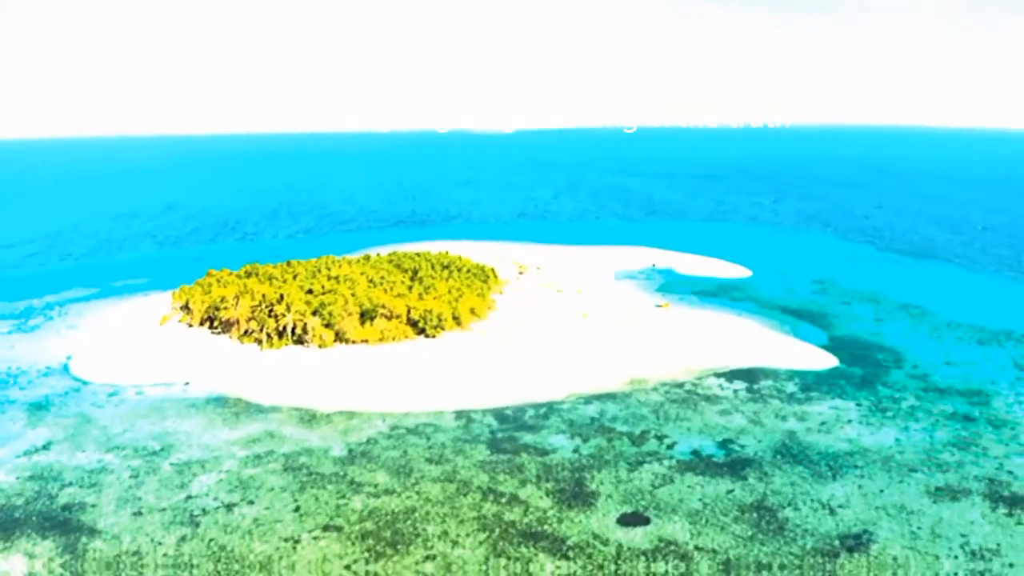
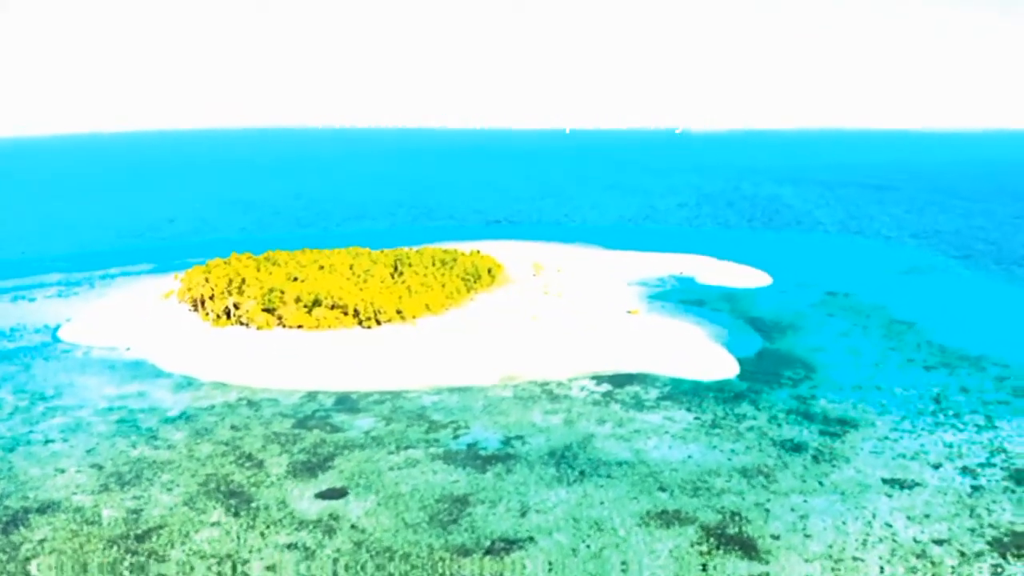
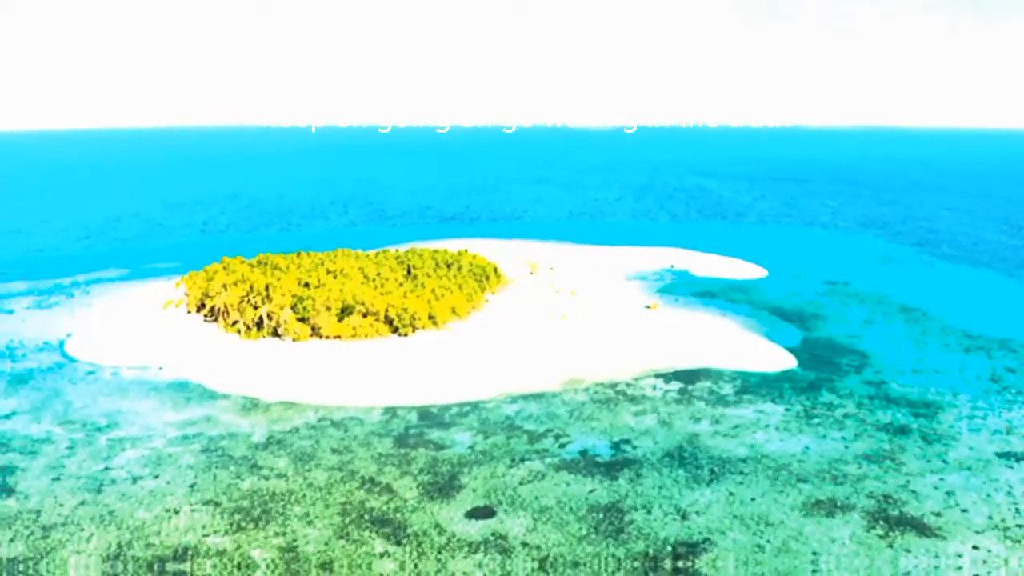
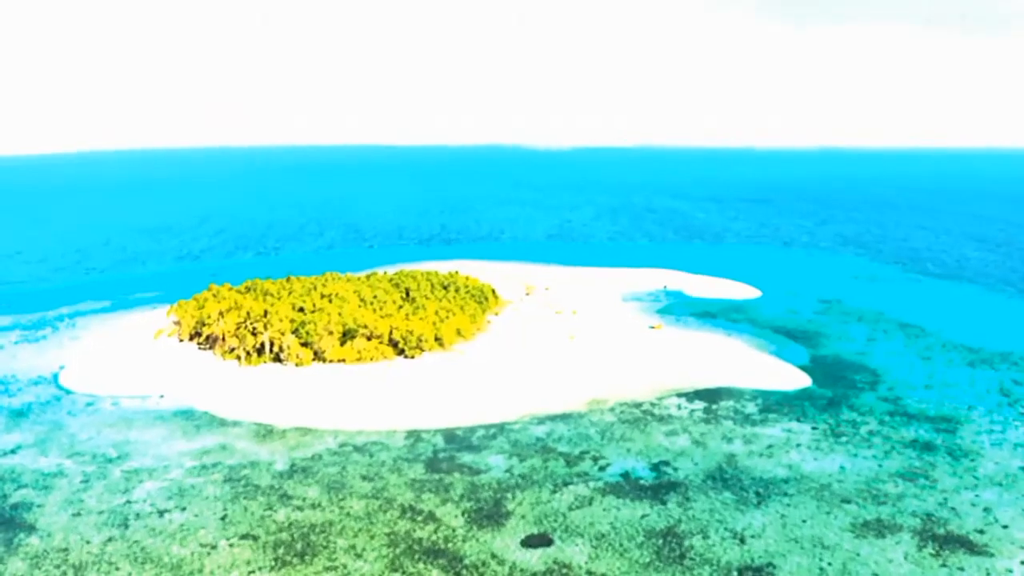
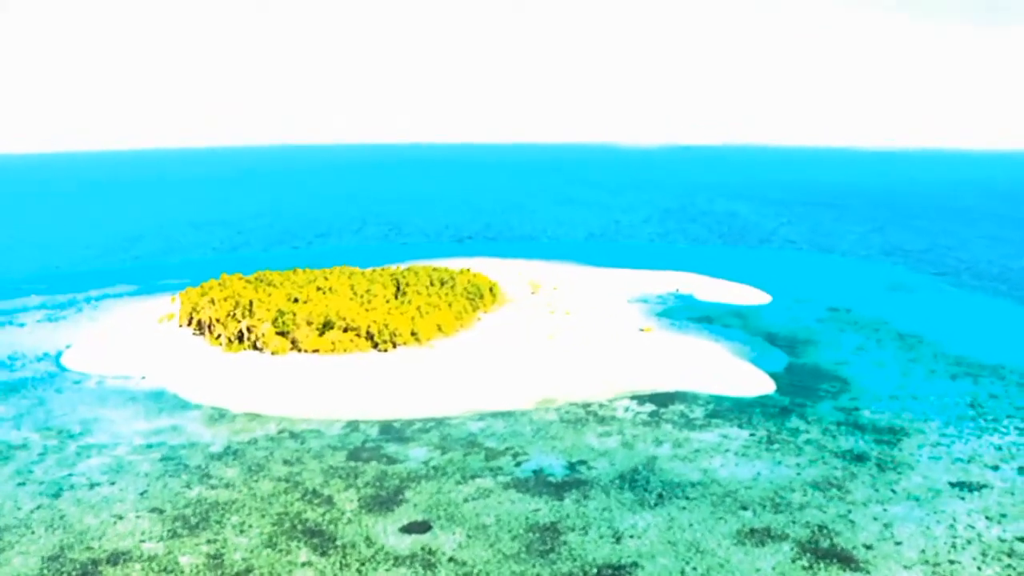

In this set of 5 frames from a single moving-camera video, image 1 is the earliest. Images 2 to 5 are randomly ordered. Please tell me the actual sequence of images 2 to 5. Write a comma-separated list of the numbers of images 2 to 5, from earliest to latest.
4, 3, 5, 2
